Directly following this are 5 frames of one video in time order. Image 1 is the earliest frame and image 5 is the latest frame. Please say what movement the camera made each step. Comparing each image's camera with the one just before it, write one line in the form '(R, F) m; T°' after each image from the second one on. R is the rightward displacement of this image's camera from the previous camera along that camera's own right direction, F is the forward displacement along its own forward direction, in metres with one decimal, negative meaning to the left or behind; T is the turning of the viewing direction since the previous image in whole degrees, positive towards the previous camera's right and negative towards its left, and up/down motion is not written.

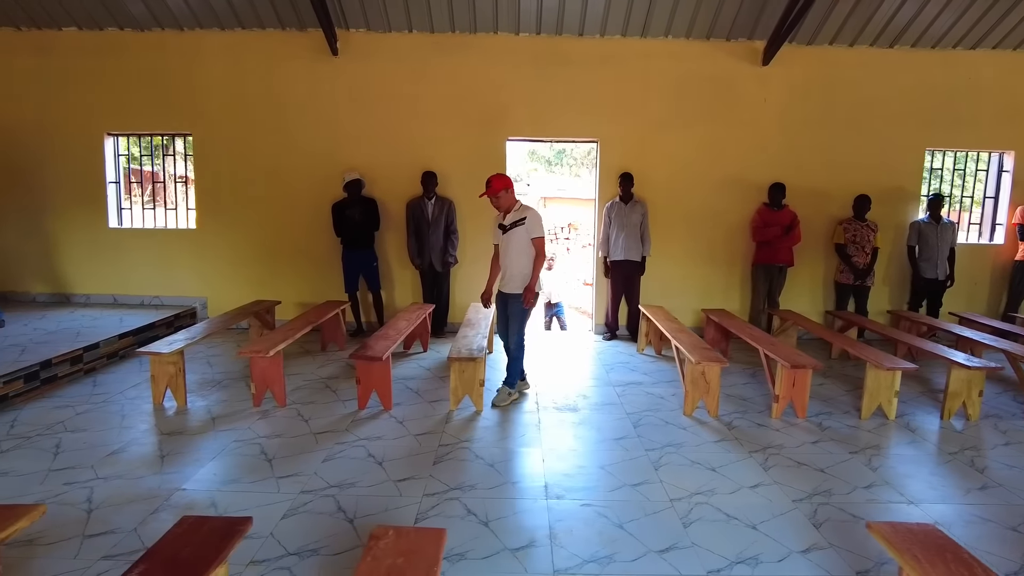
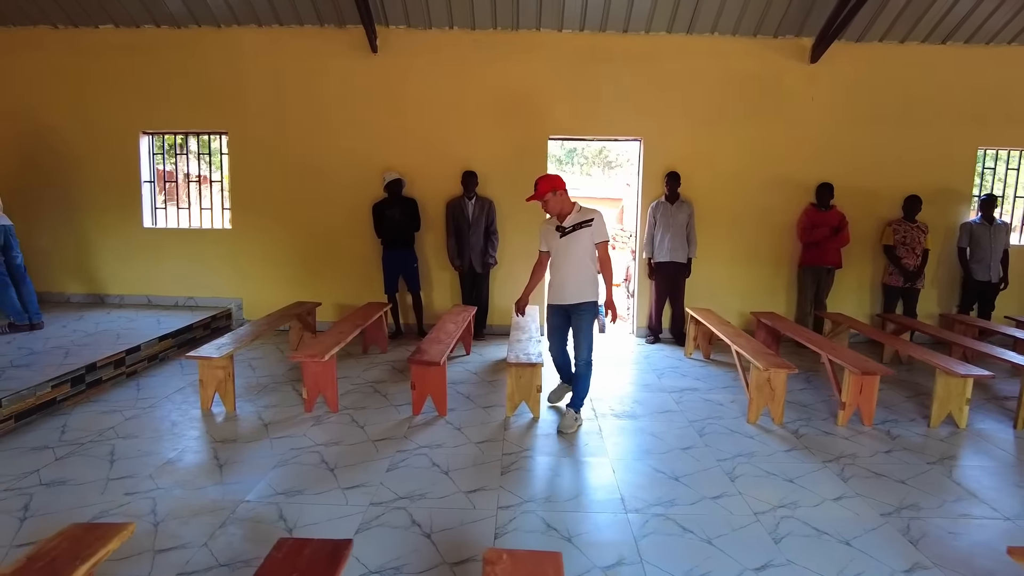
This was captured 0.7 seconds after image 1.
(-0.3, +0.1) m; -1°
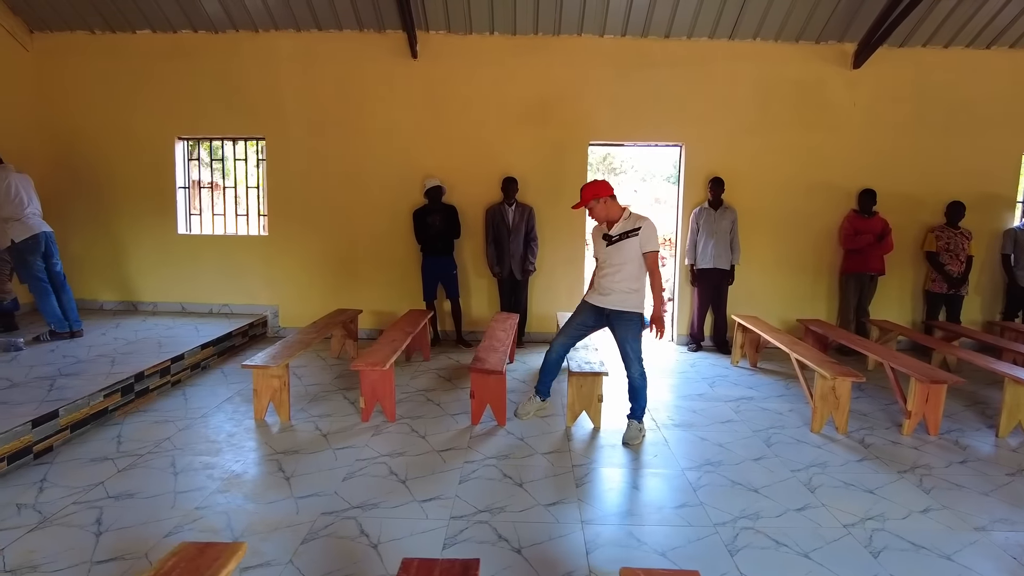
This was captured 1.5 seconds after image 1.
(-0.3, +0.1) m; 0°
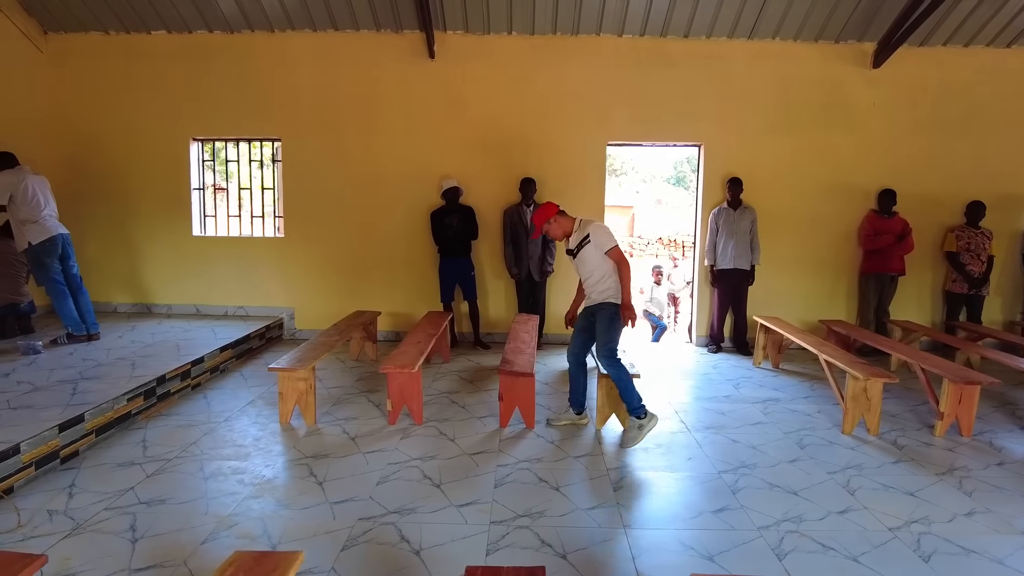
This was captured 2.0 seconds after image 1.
(-0.2, 0.0) m; 0°
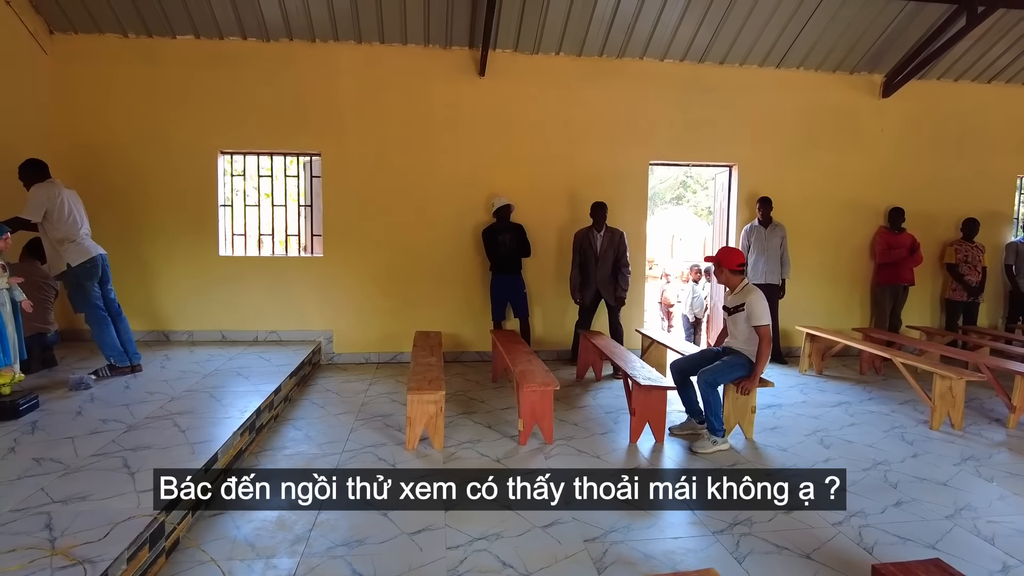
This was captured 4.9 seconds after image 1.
(-1.3, +0.1) m; +9°
